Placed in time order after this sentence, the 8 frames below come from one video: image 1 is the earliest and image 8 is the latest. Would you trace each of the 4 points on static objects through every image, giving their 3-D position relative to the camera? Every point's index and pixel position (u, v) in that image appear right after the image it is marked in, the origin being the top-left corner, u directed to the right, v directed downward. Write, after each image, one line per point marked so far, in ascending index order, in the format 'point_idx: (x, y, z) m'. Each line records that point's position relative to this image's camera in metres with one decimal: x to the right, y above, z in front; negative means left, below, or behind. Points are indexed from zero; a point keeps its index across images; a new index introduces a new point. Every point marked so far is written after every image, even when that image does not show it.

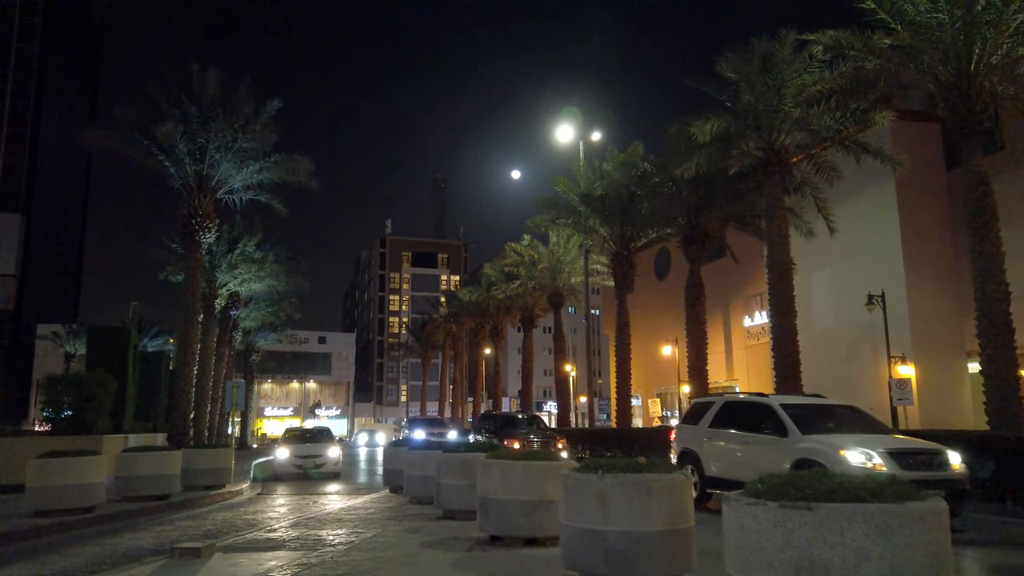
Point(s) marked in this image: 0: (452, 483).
0: (-1.0, -3.2, +12.2) m
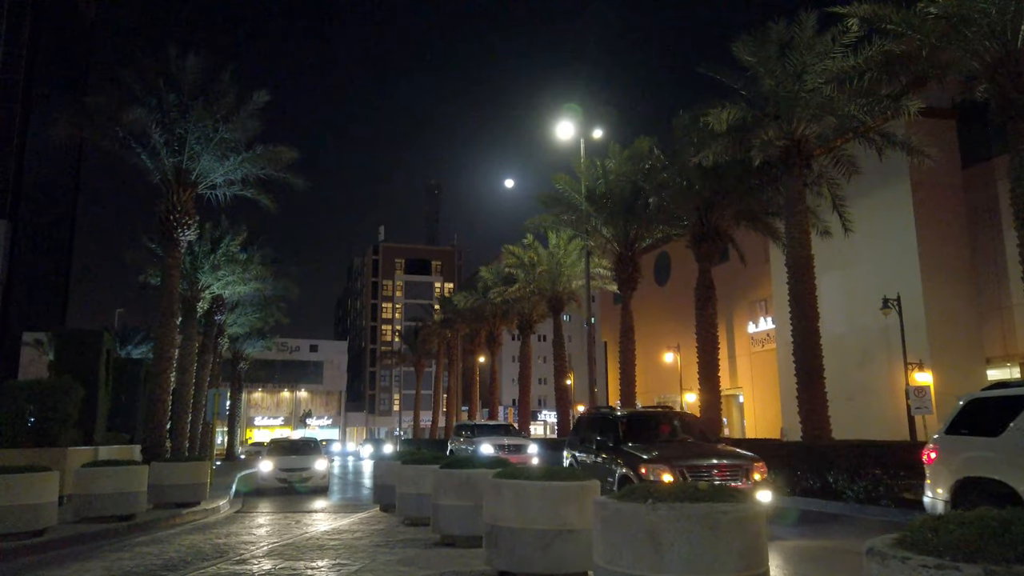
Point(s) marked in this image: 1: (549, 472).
0: (-0.8, -3.1, +10.6) m
1: (+0.4, -2.0, +8.2) m
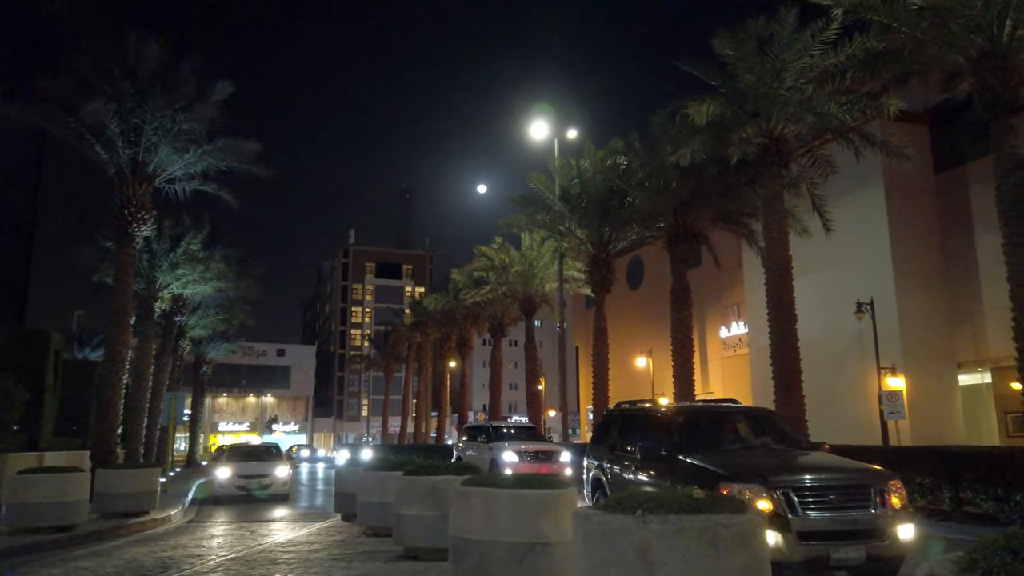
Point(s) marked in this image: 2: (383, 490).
0: (-1.2, -3.0, +9.8) m
1: (+0.1, -1.9, +7.5) m
2: (-2.1, -3.3, +12.1) m
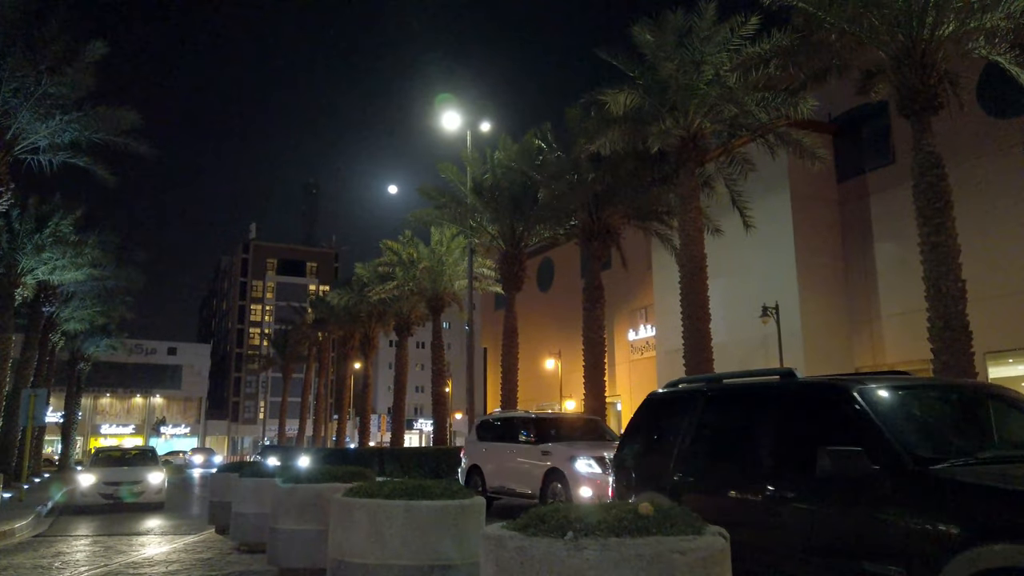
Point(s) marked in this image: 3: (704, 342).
0: (-2.4, -2.7, +8.3) m
1: (-0.8, -1.6, +6.2) m
2: (-3.5, -3.0, +10.5) m
3: (+4.9, -1.4, +19.1) m
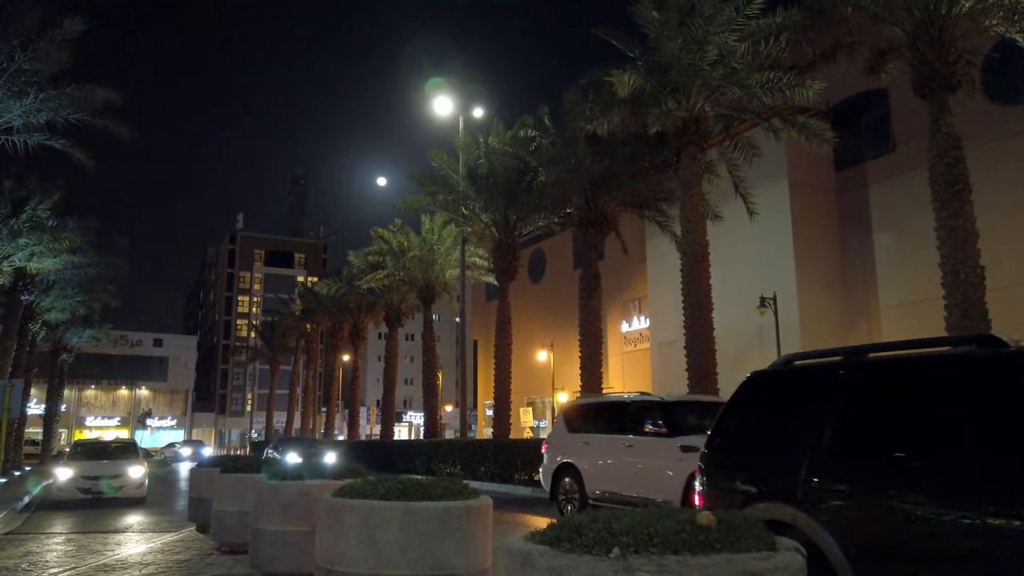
0: (-2.4, -2.5, +7.6) m
1: (-0.7, -1.4, +5.5) m
2: (-3.5, -2.7, +9.8) m
3: (+4.8, -1.1, +18.5) m
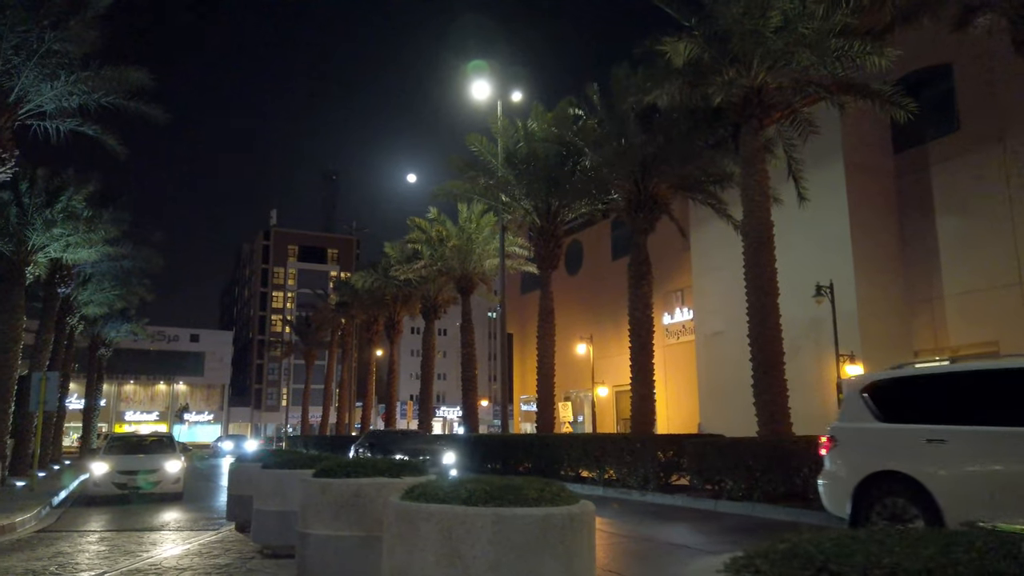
0: (-1.6, -2.2, +6.6) m
1: (-0.1, -1.2, +4.5) m
2: (-2.7, -2.5, +8.9) m
3: (+6.0, -0.7, +17.2) m
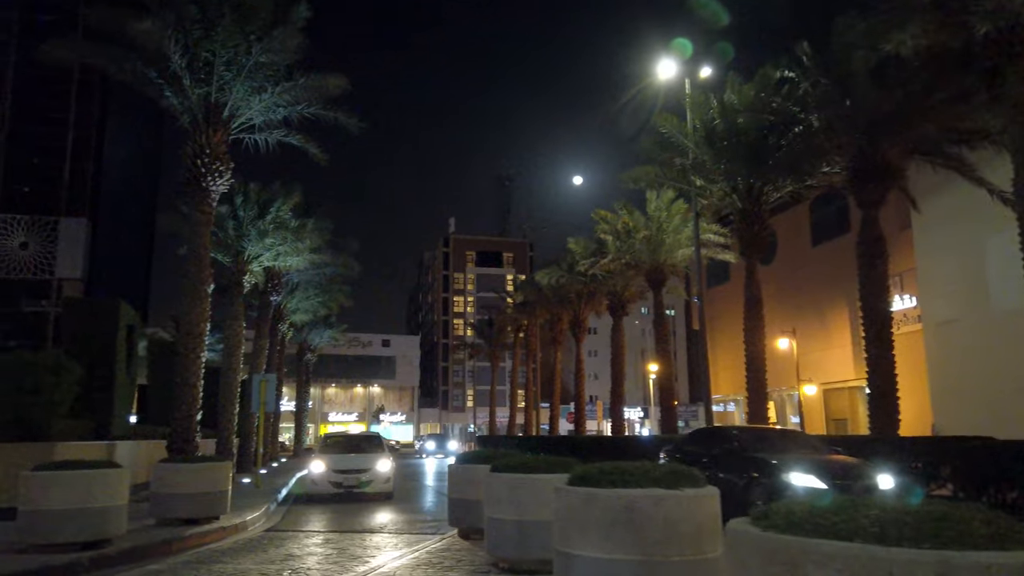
0: (+0.6, -2.0, +5.4) m
1: (+1.6, -0.9, +3.0) m
2: (+0.1, -2.3, +7.9) m
3: (+10.3, -0.1, +14.0) m
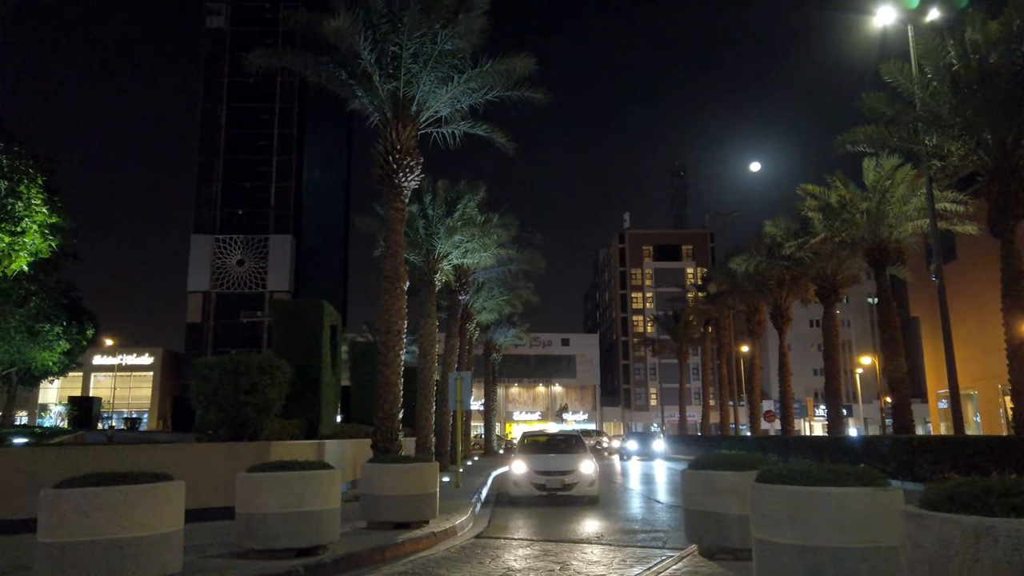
0: (+2.4, -1.6, +3.6) m
1: (+2.7, -0.5, +1.0) m
2: (+2.5, -1.9, +6.1) m
3: (+13.7, +0.7, +9.7) m
